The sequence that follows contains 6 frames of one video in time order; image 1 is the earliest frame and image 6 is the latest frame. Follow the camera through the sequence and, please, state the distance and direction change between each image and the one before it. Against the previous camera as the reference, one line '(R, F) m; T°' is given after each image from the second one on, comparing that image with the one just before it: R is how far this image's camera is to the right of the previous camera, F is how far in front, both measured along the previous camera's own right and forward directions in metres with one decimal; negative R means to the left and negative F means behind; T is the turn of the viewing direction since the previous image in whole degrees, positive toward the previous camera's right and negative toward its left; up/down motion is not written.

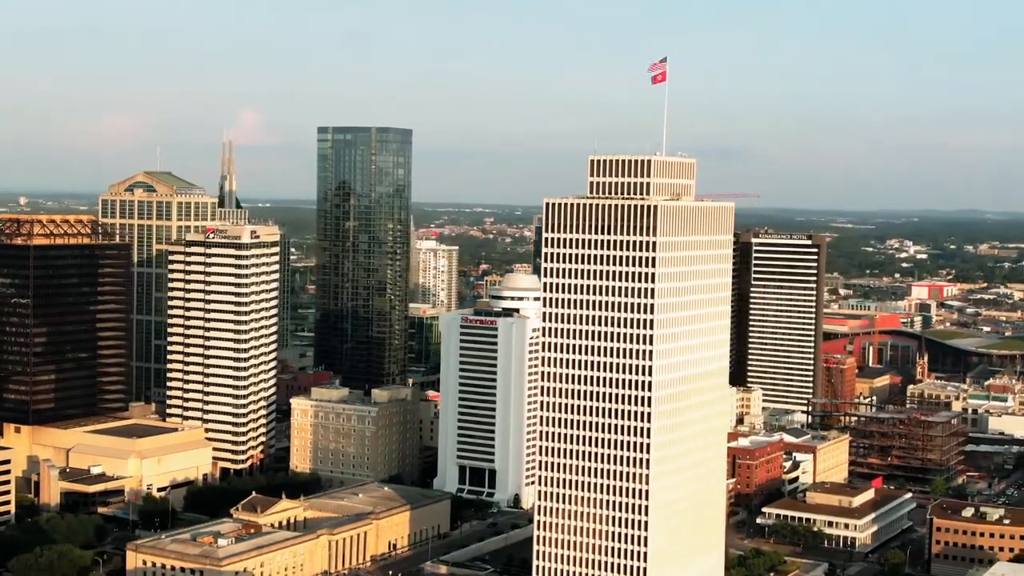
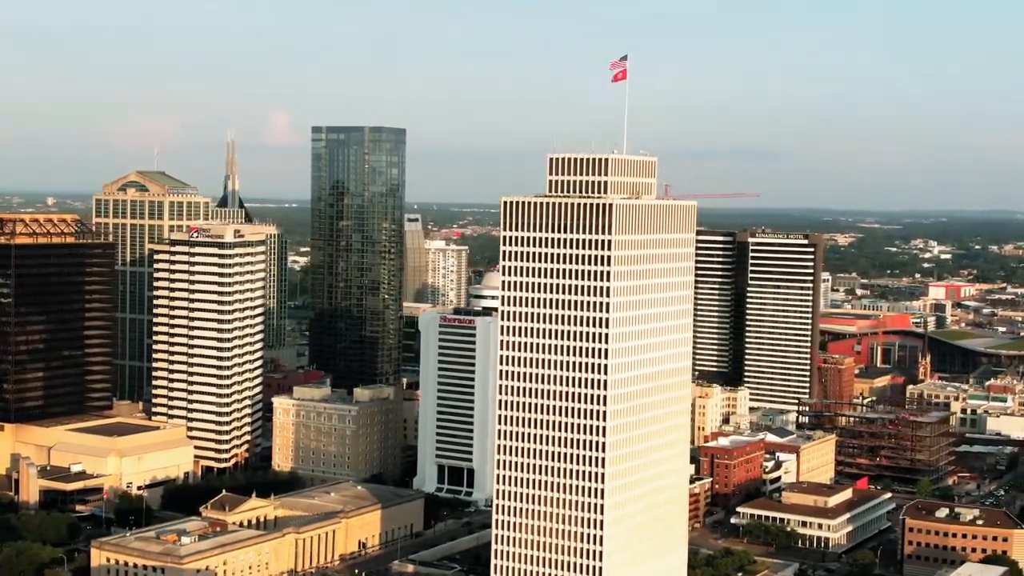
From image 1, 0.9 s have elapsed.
(+4.4, +0.2) m; -1°
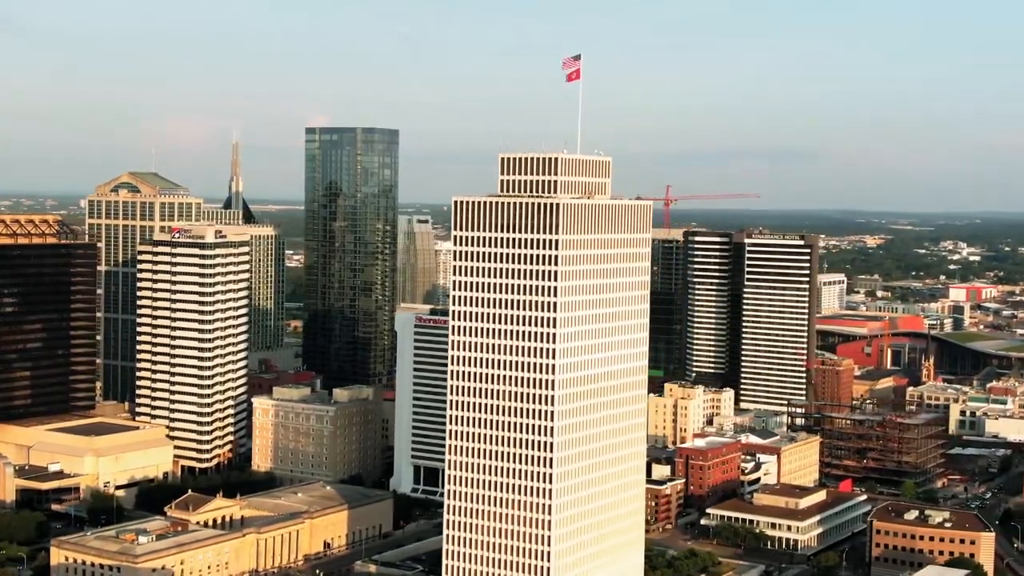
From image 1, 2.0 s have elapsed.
(+5.1, +0.3) m; -1°
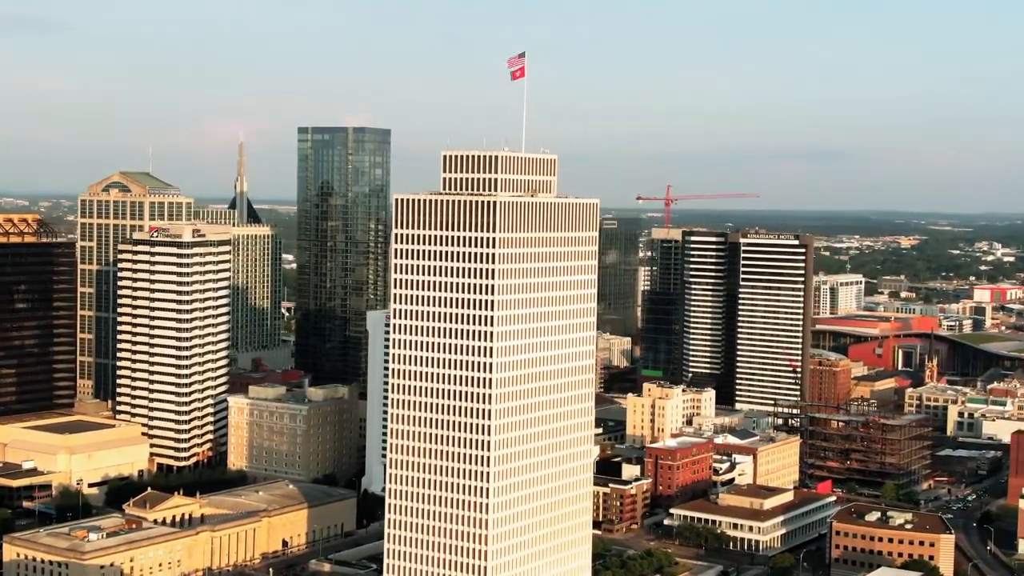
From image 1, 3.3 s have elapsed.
(+6.1, +0.4) m; -1°
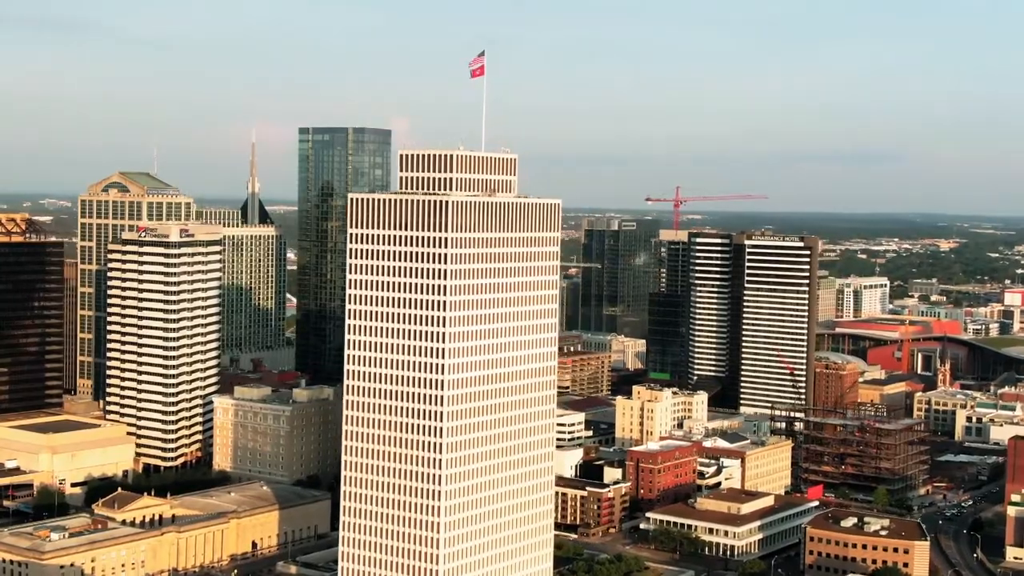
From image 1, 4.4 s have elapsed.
(+5.2, +1.2) m; -2°
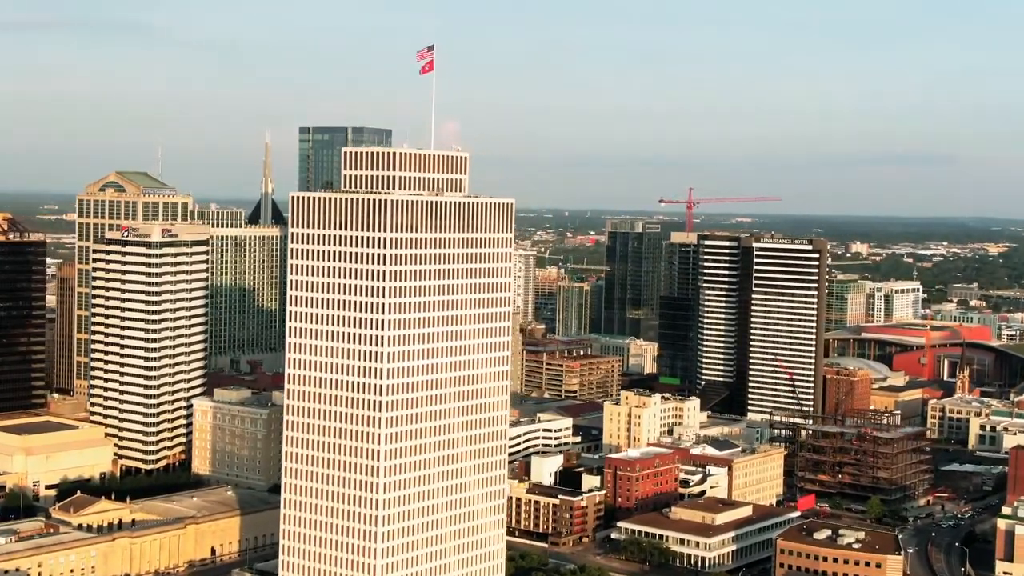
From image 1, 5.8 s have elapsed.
(+6.3, +3.0) m; -2°
